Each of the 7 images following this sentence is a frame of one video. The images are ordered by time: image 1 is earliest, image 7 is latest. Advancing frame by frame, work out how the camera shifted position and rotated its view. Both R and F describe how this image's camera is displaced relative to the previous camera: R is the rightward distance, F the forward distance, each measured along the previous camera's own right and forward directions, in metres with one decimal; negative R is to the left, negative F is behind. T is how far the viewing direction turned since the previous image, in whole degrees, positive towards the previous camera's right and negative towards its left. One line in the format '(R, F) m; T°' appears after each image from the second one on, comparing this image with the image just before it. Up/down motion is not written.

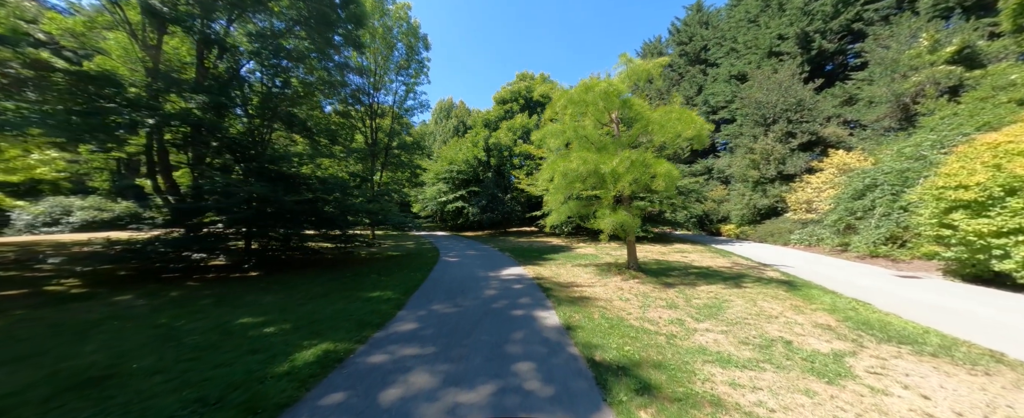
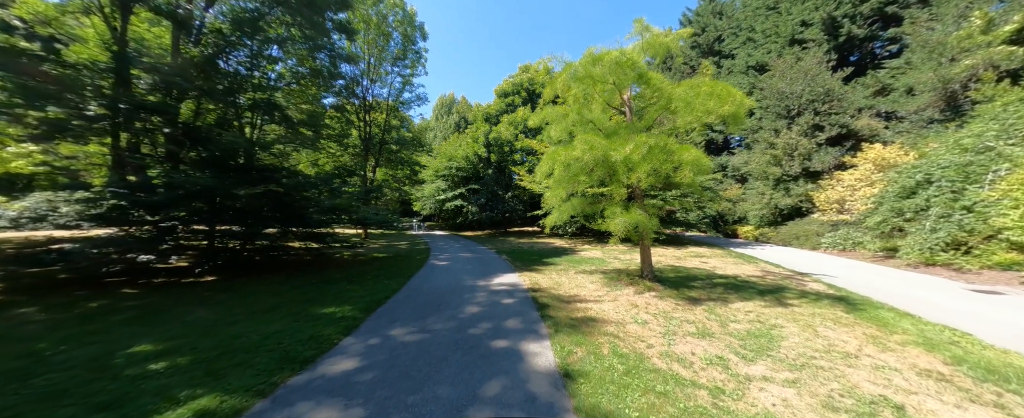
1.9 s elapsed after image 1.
(+0.3, +1.2) m; -1°
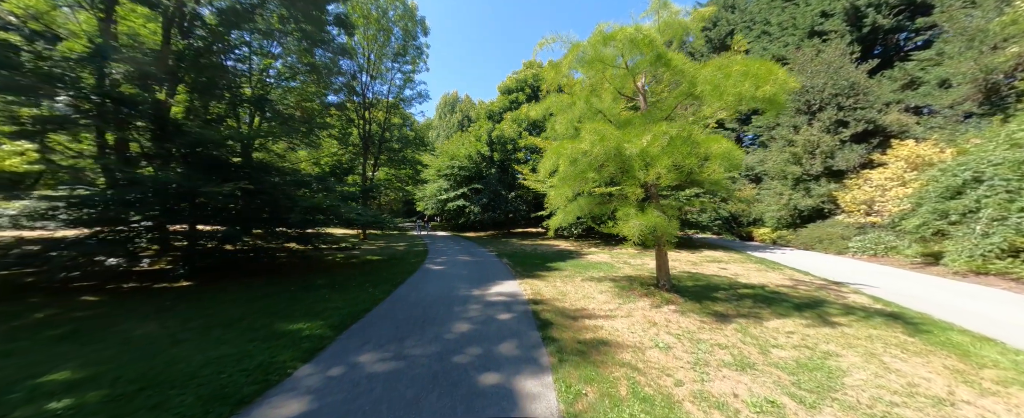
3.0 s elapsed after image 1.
(+0.1, +0.7) m; -1°
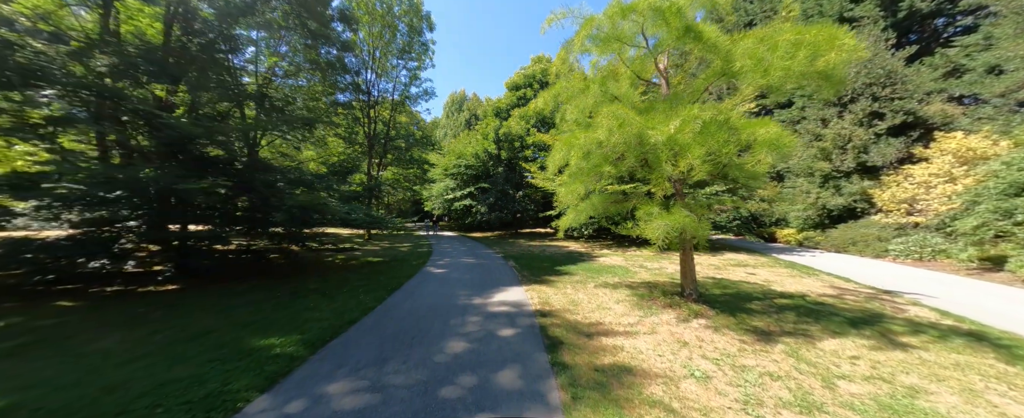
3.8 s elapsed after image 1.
(+0.1, +0.6) m; -2°
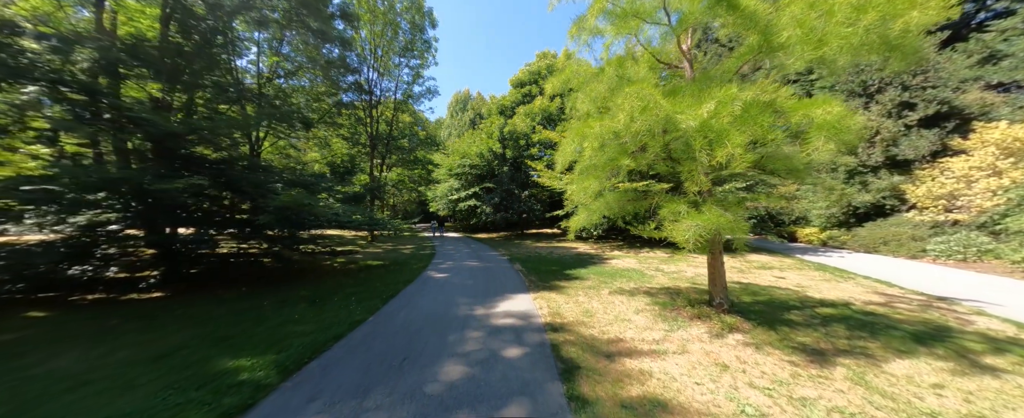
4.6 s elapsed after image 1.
(0.0, +0.5) m; -1°
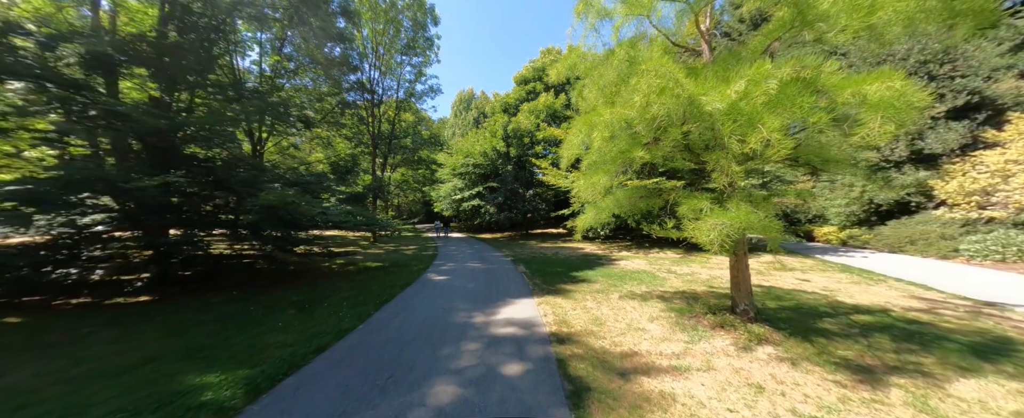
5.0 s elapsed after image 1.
(+0.1, +0.4) m; -1°
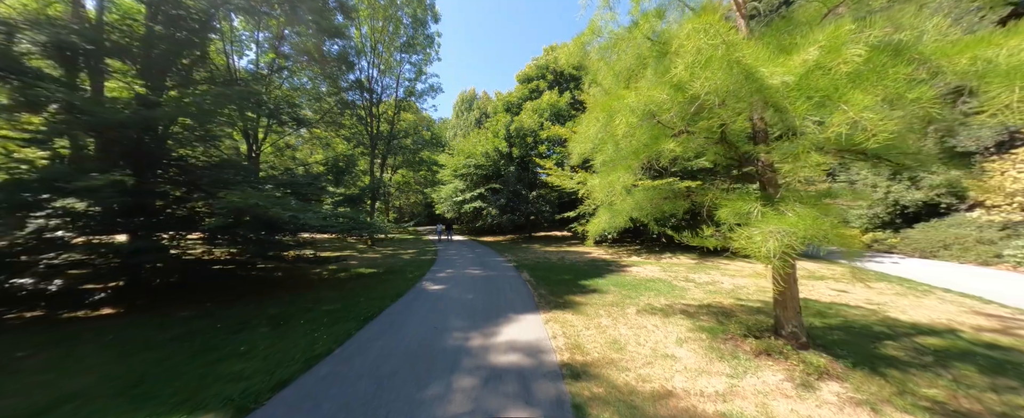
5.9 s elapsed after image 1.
(0.0, +0.6) m; 0°
